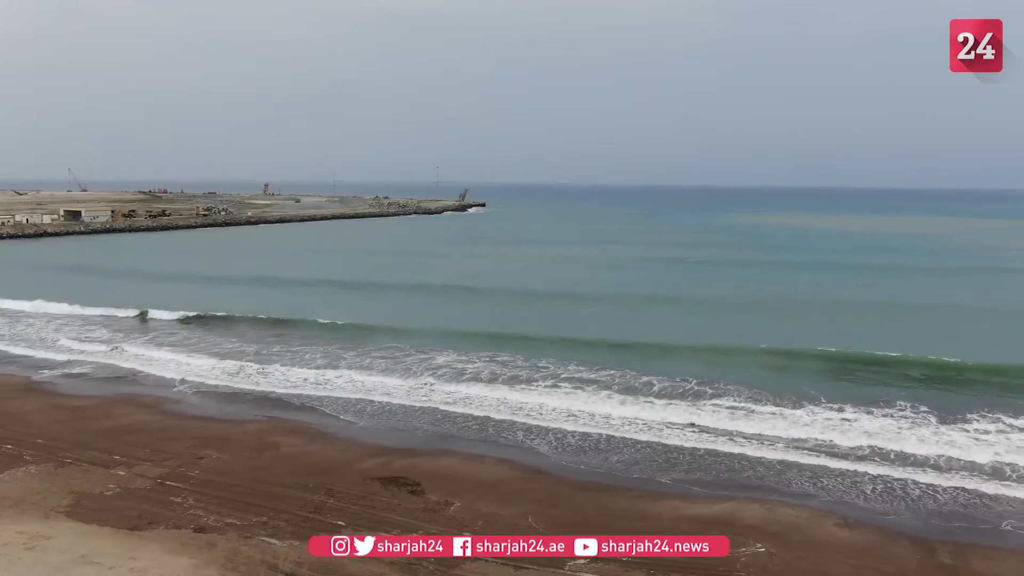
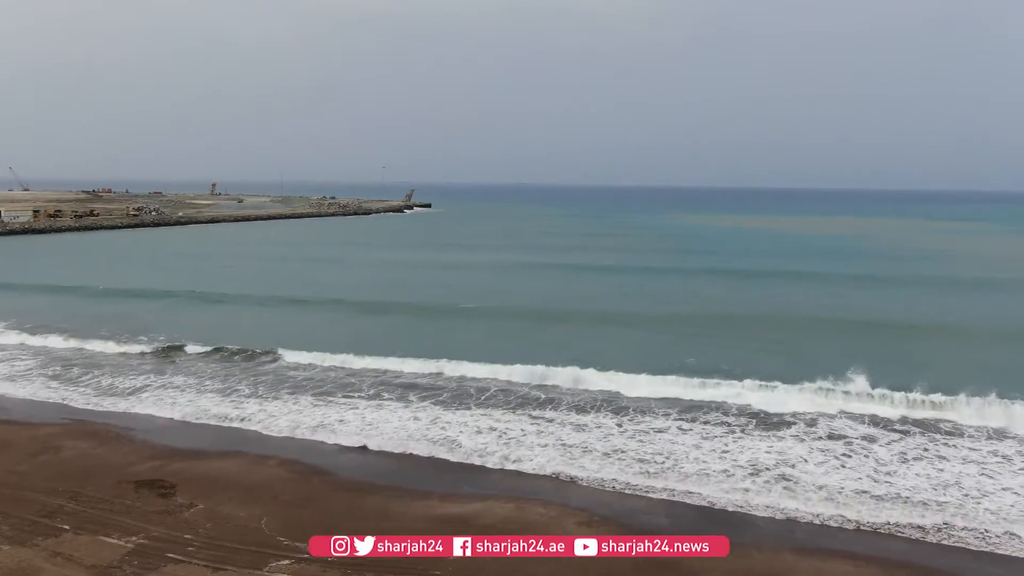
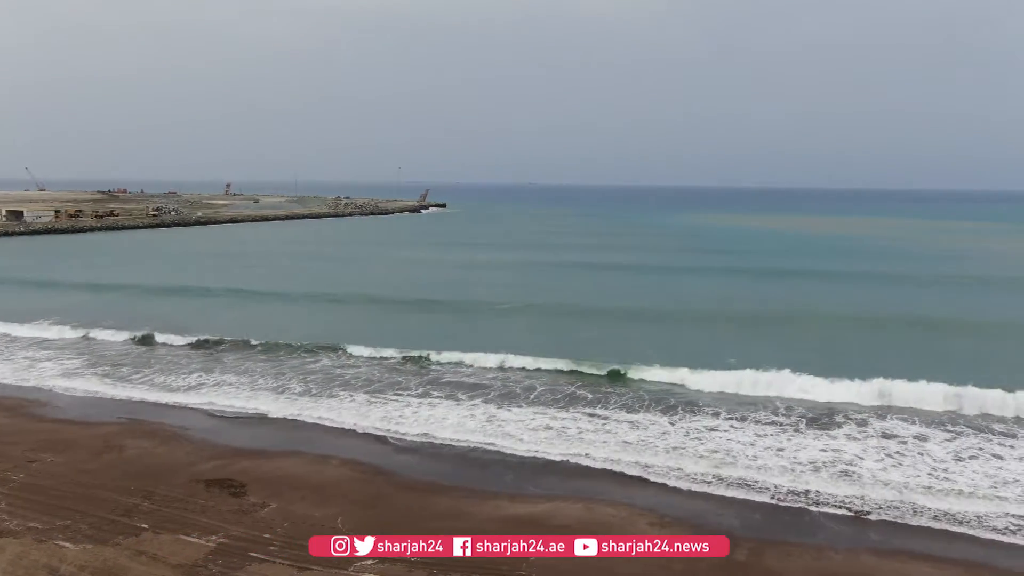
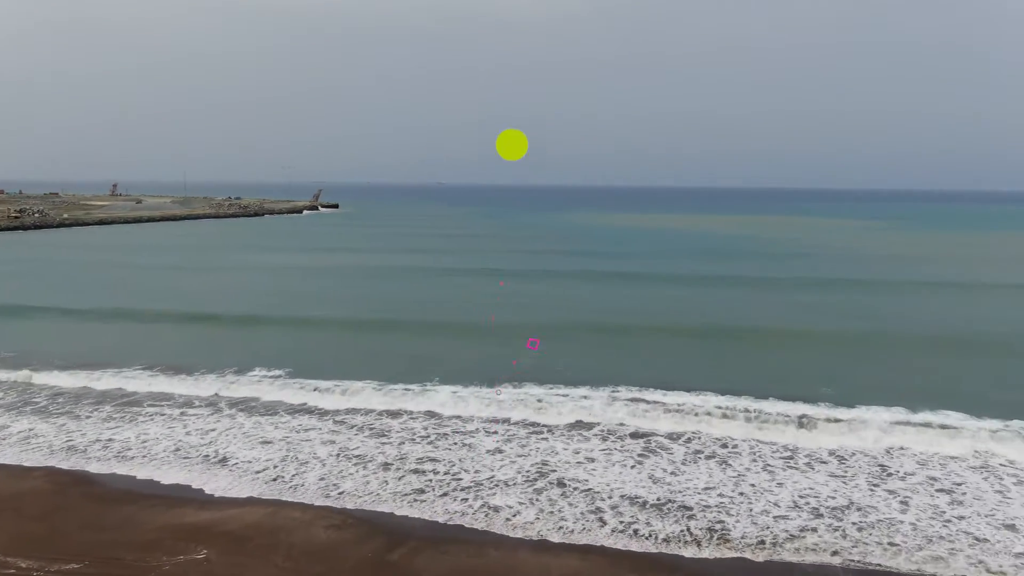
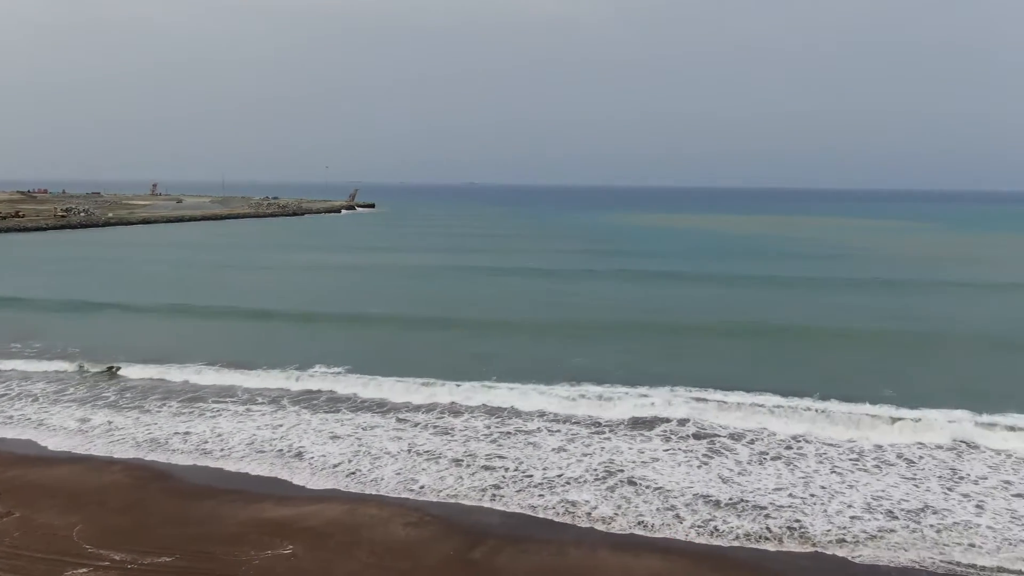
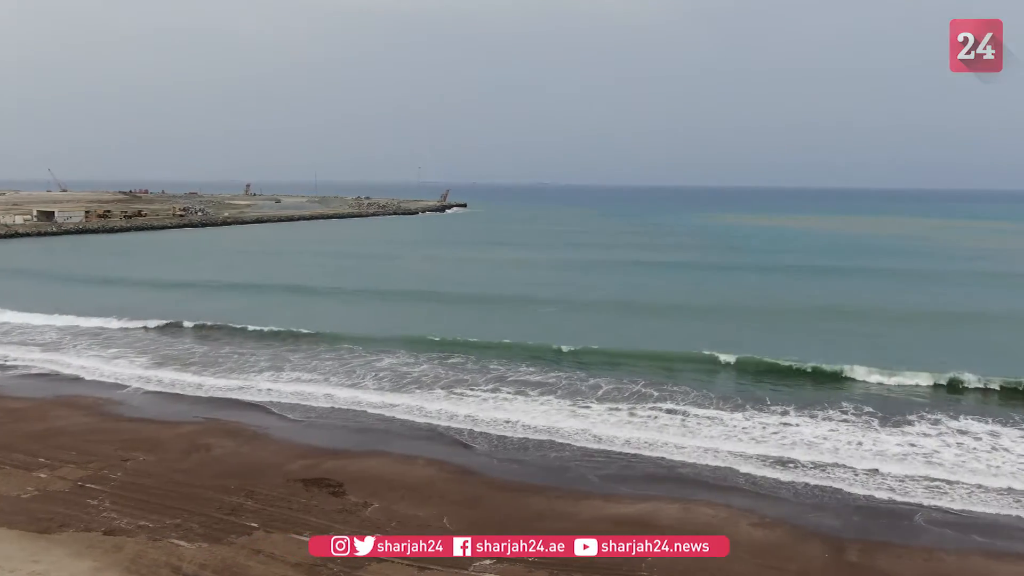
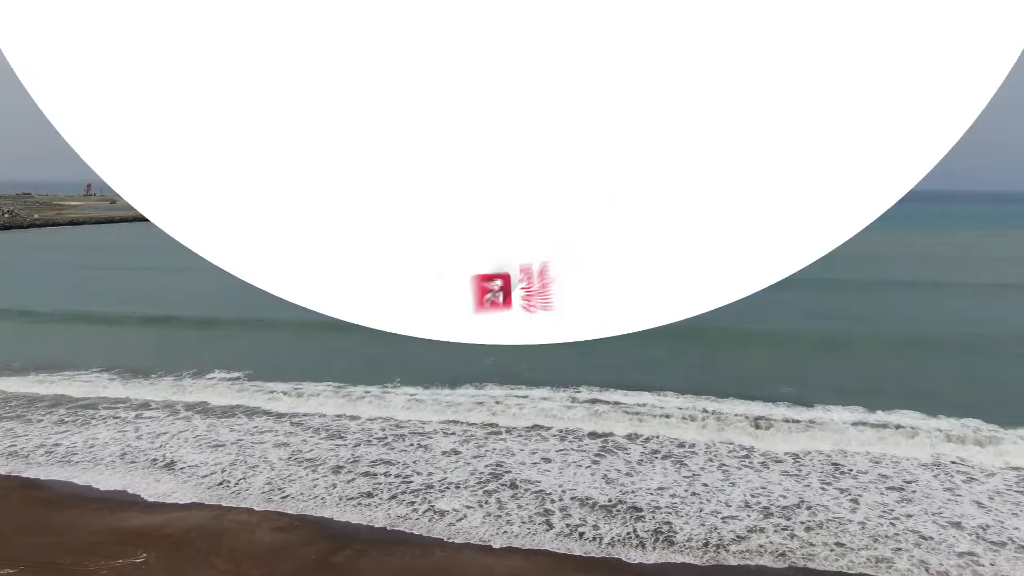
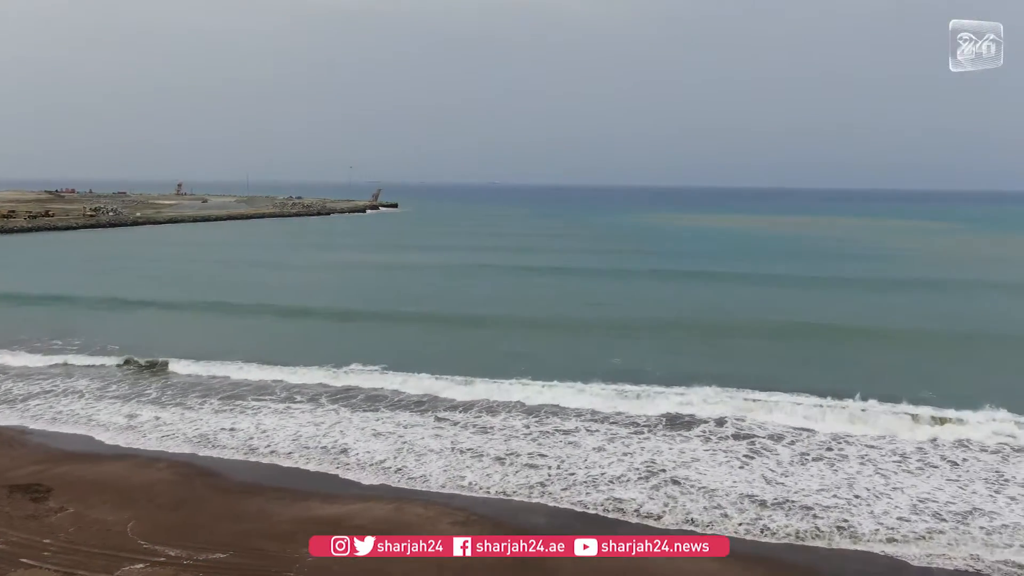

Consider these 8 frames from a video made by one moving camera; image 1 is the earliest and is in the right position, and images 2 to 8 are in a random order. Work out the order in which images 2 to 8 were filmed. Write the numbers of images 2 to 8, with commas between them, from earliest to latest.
6, 3, 2, 8, 5, 4, 7
